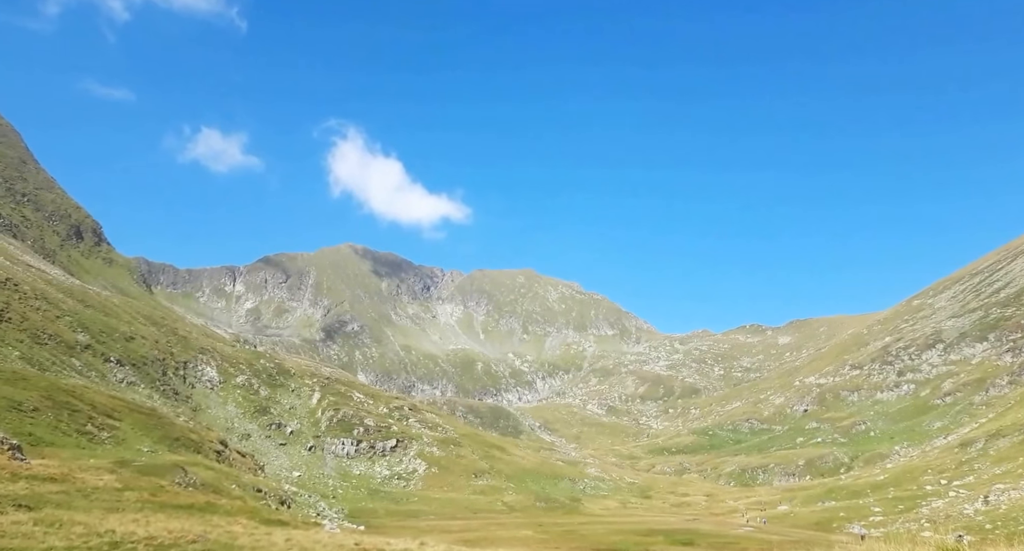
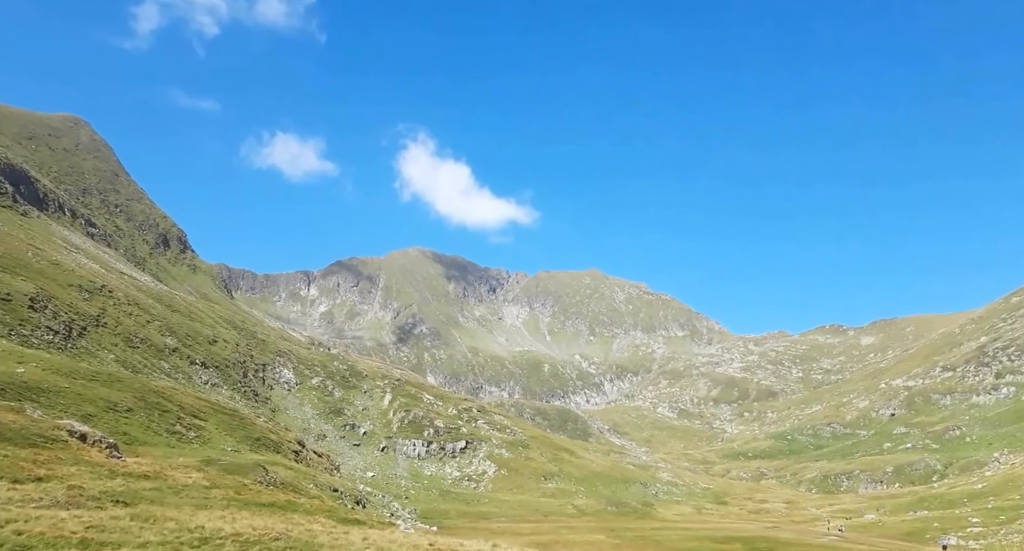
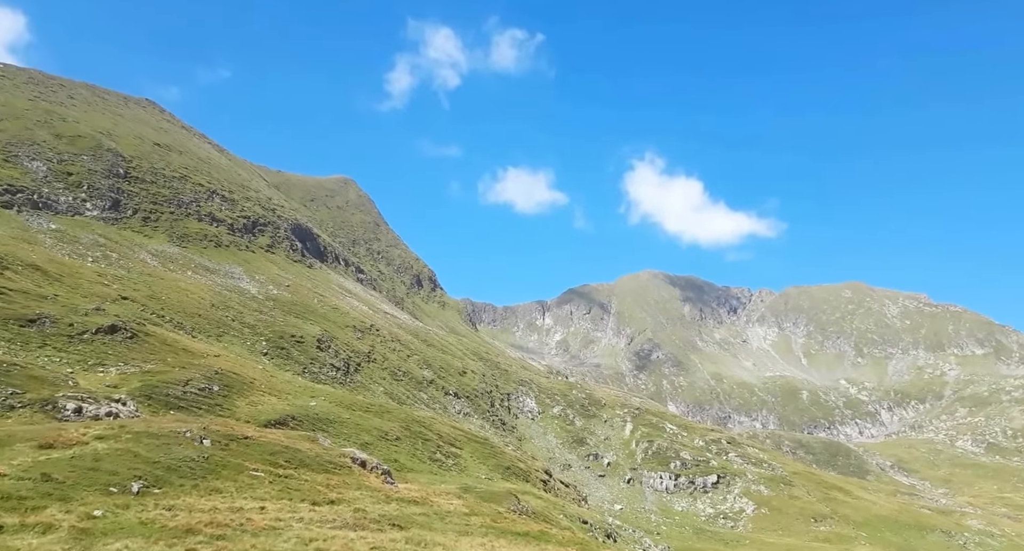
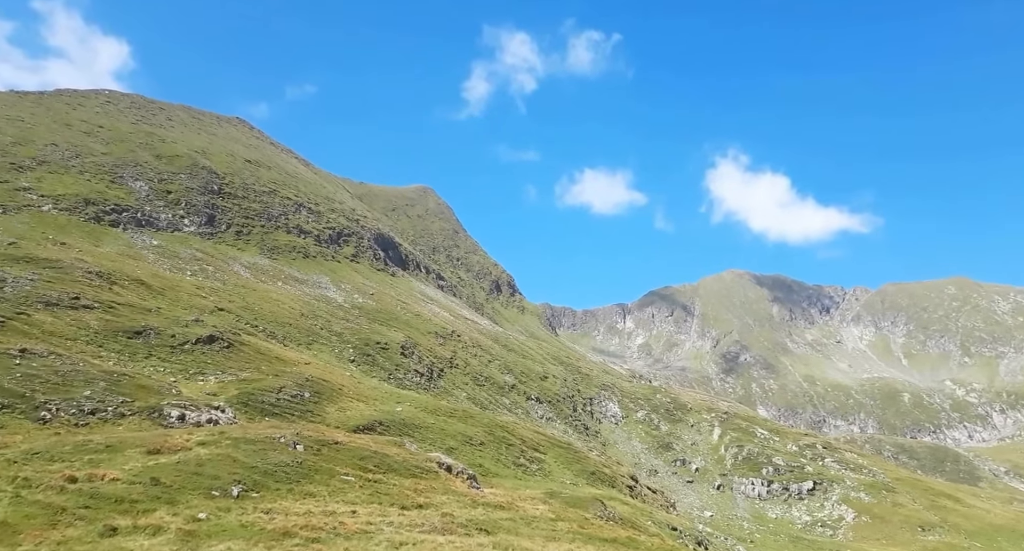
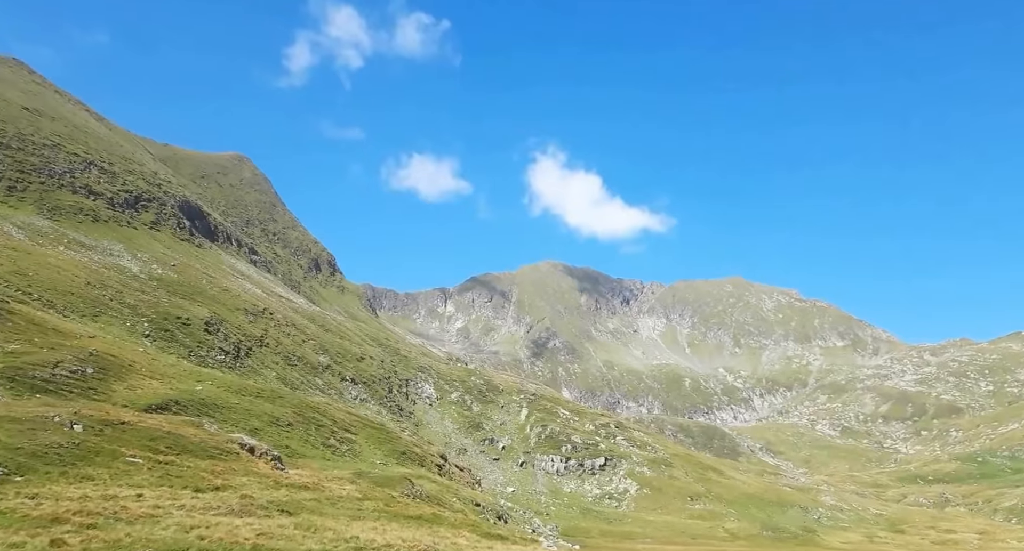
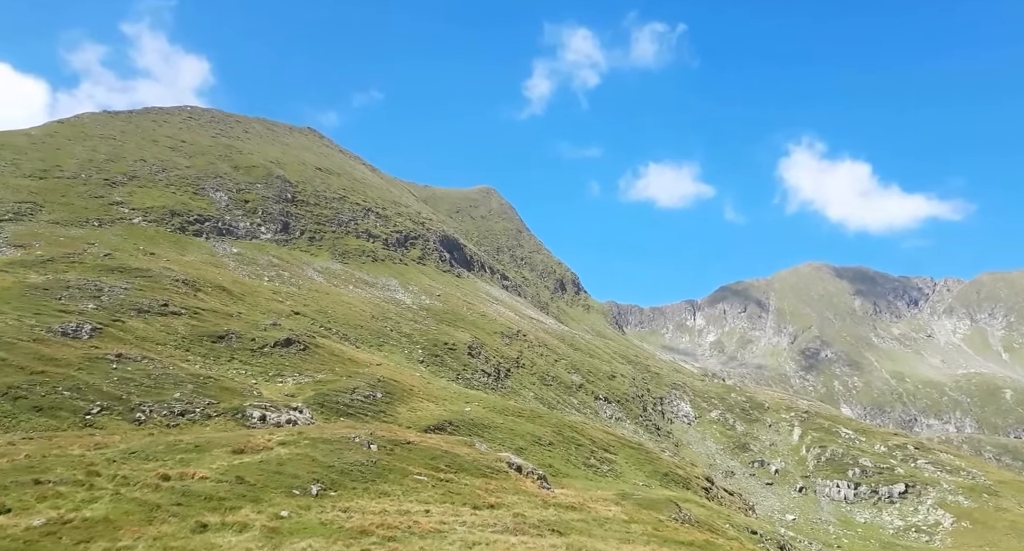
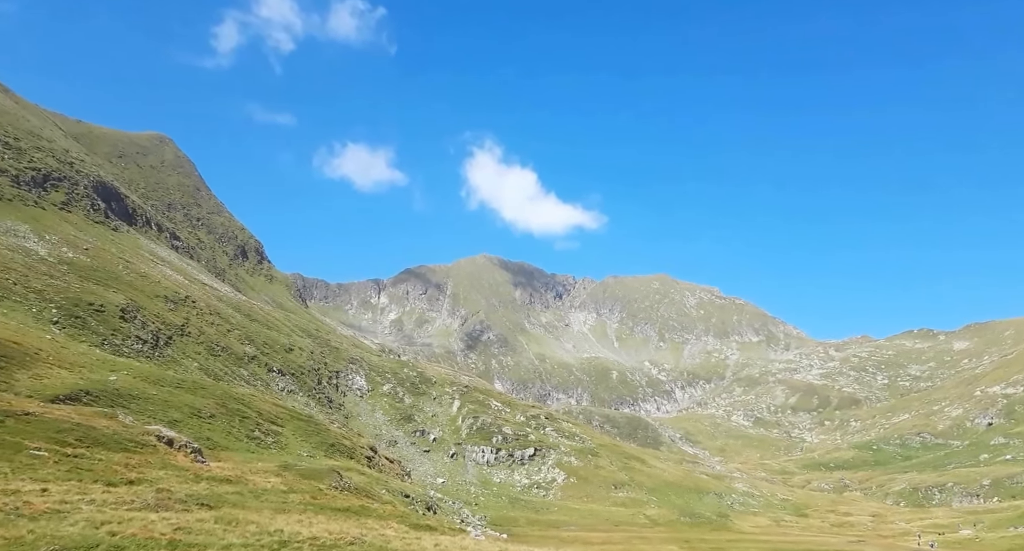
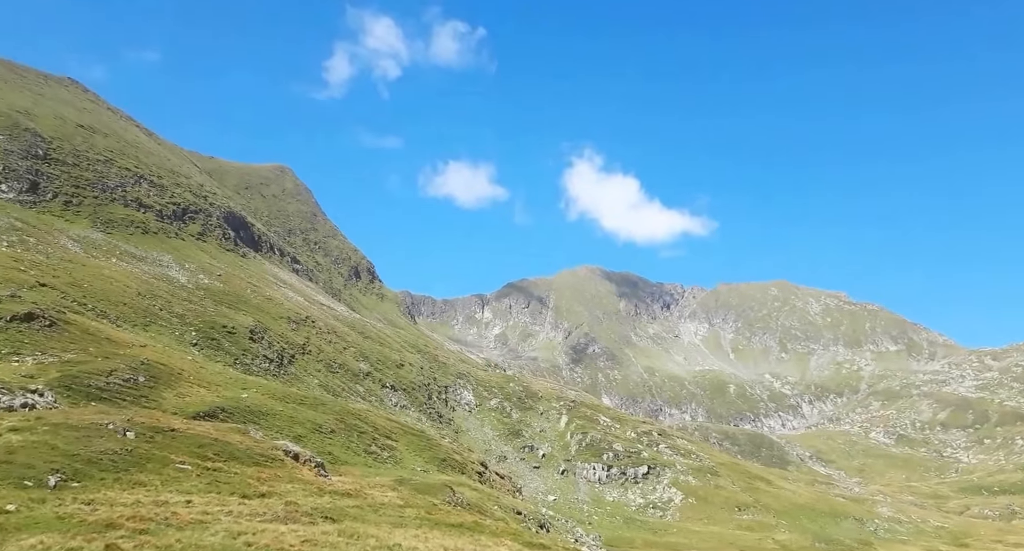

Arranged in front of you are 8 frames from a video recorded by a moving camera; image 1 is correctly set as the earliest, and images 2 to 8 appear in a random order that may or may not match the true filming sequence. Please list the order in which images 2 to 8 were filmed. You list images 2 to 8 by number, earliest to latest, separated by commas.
2, 7, 5, 8, 3, 4, 6
